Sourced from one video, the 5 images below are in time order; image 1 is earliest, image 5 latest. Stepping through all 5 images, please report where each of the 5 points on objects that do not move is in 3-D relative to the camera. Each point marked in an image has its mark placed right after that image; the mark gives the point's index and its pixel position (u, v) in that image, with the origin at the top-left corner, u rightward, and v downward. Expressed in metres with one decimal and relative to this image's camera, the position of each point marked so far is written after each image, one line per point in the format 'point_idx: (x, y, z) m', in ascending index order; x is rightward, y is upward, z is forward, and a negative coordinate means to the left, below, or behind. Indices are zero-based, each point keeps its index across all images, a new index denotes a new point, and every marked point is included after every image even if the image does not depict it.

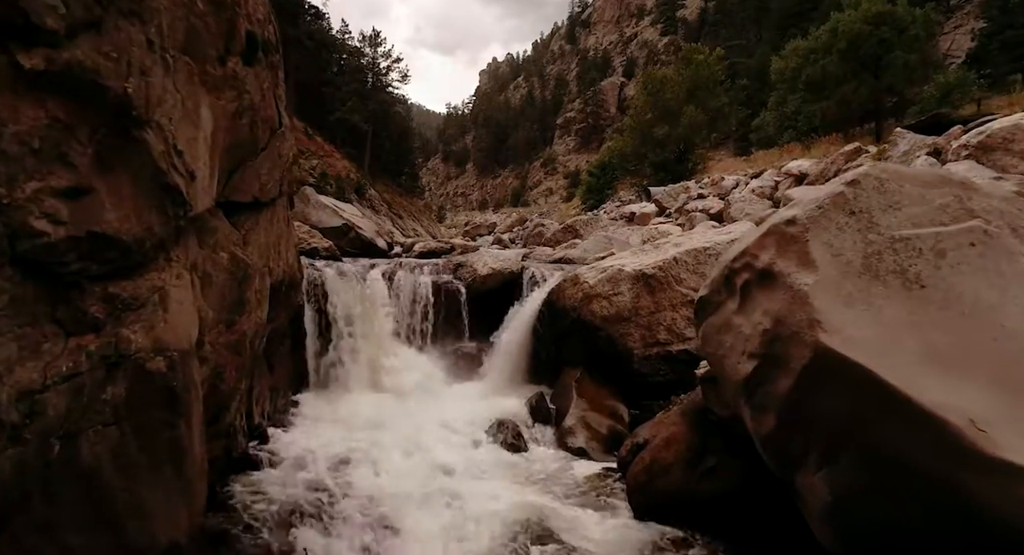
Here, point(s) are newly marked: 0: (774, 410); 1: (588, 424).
0: (+1.7, -0.9, +3.4) m
1: (+1.1, -2.1, +7.6) m
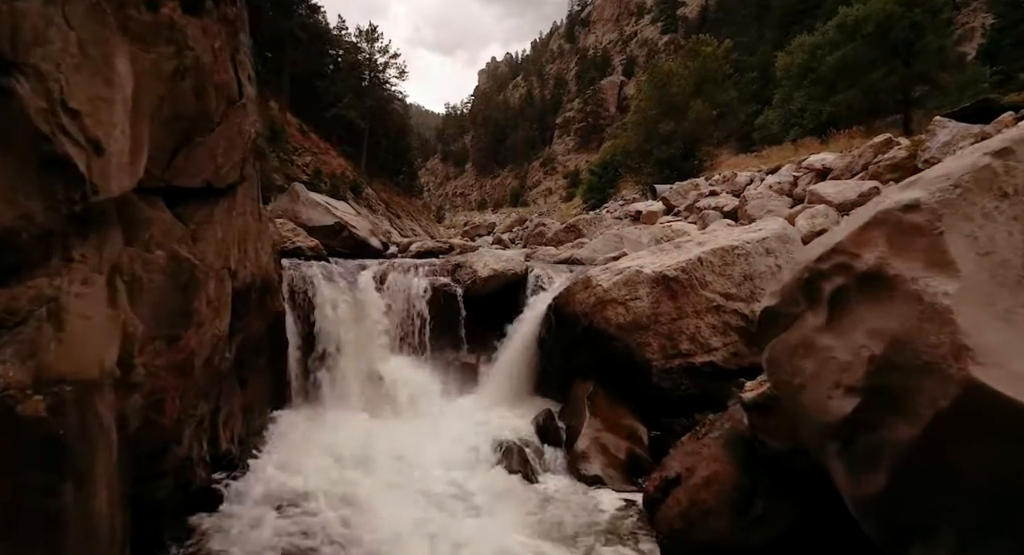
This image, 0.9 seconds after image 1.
0: (+1.8, -0.9, +2.5) m
1: (+1.2, -2.2, +6.6) m
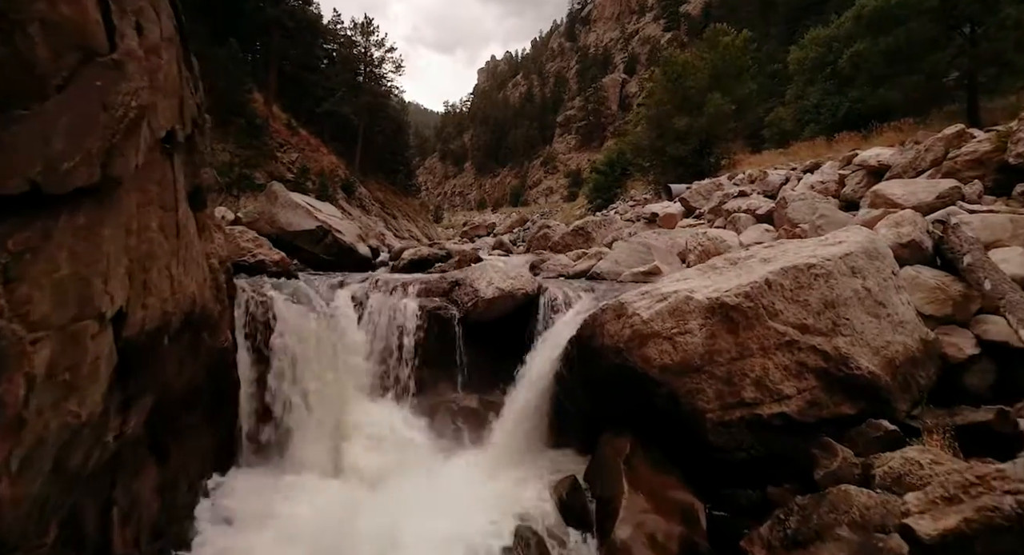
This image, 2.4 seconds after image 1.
0: (+2.0, -1.2, +0.8) m
1: (+1.3, -2.5, +4.9) m
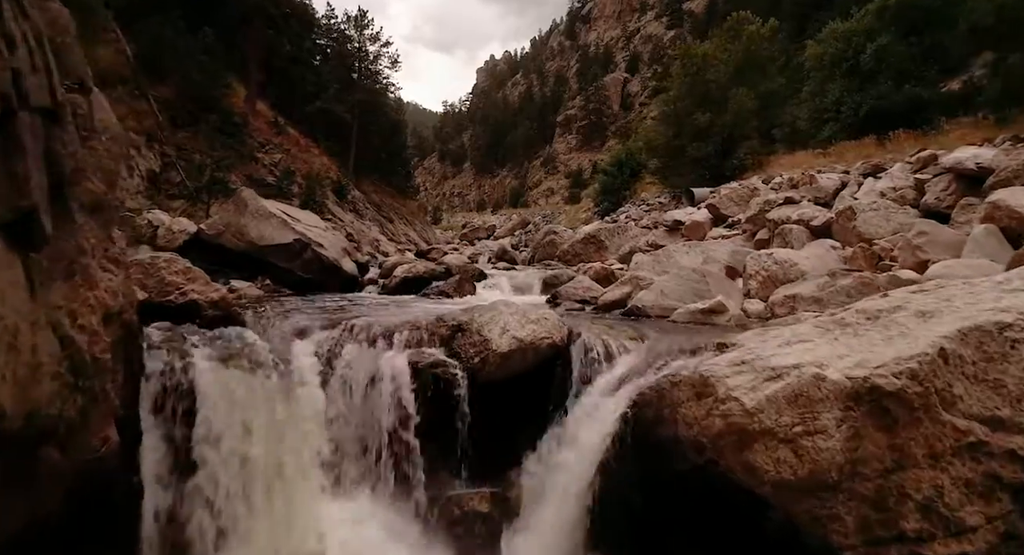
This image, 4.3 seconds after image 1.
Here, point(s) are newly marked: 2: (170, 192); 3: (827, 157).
0: (+2.2, -1.7, -1.3) m
1: (+1.6, -3.0, +2.9) m
2: (-10.3, +2.6, +15.6) m
3: (+9.7, +3.7, +16.0) m
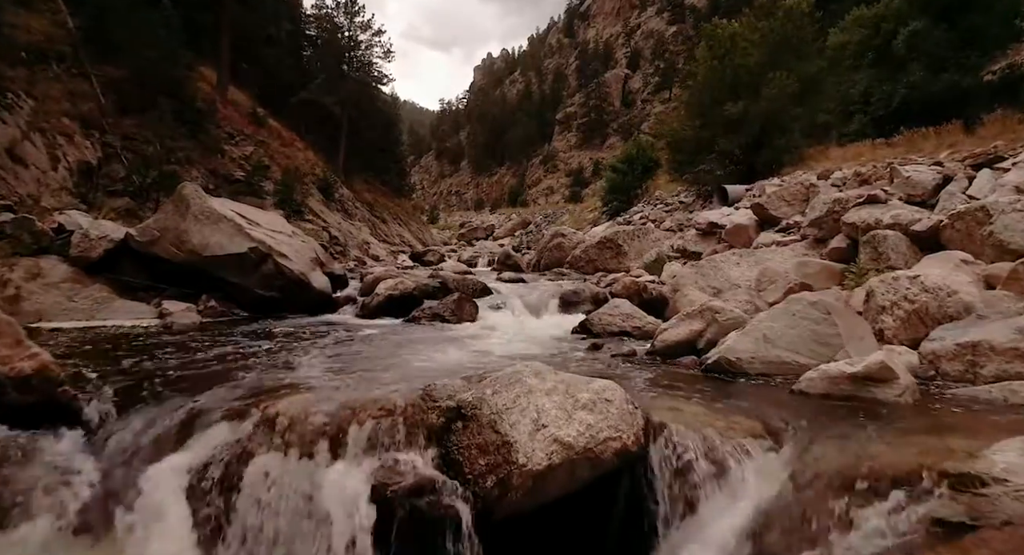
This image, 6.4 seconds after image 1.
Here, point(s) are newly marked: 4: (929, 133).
0: (+2.5, -2.1, -3.8) m
1: (+1.9, -3.3, +0.3) m
2: (-10.0, +2.2, +13.0) m
3: (+9.9, +3.4, +13.5) m
4: (+10.7, +3.8, +13.3) m
